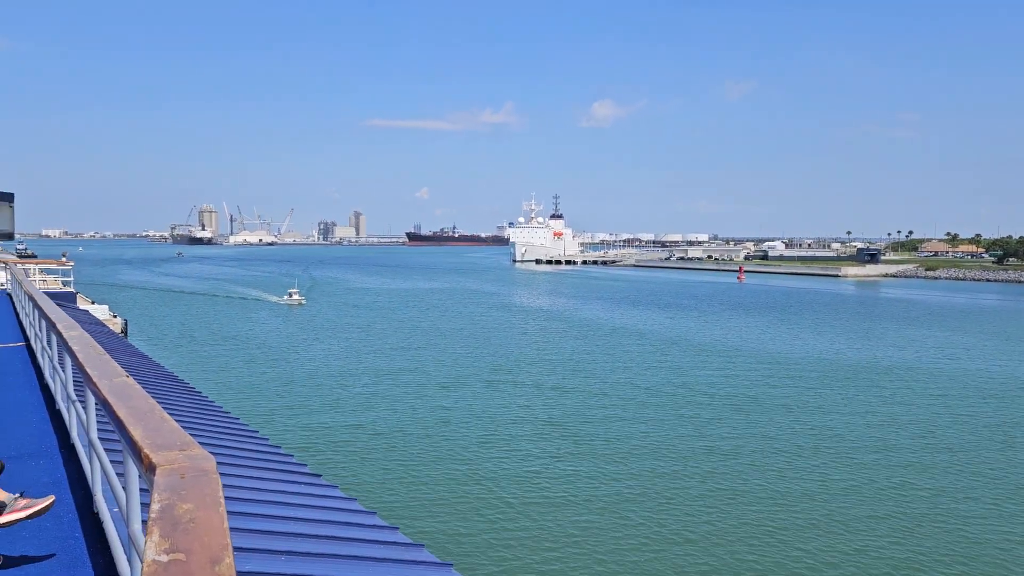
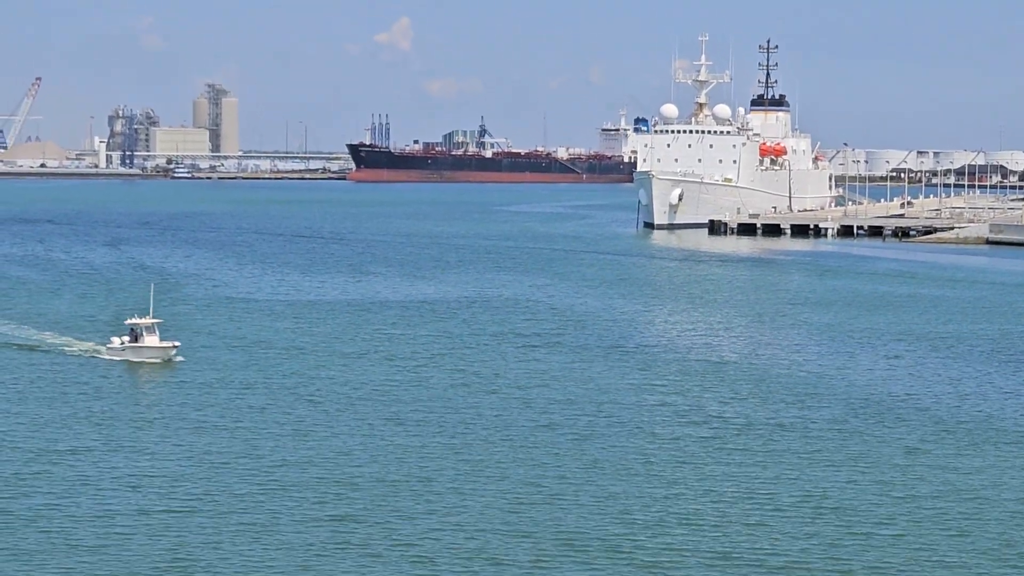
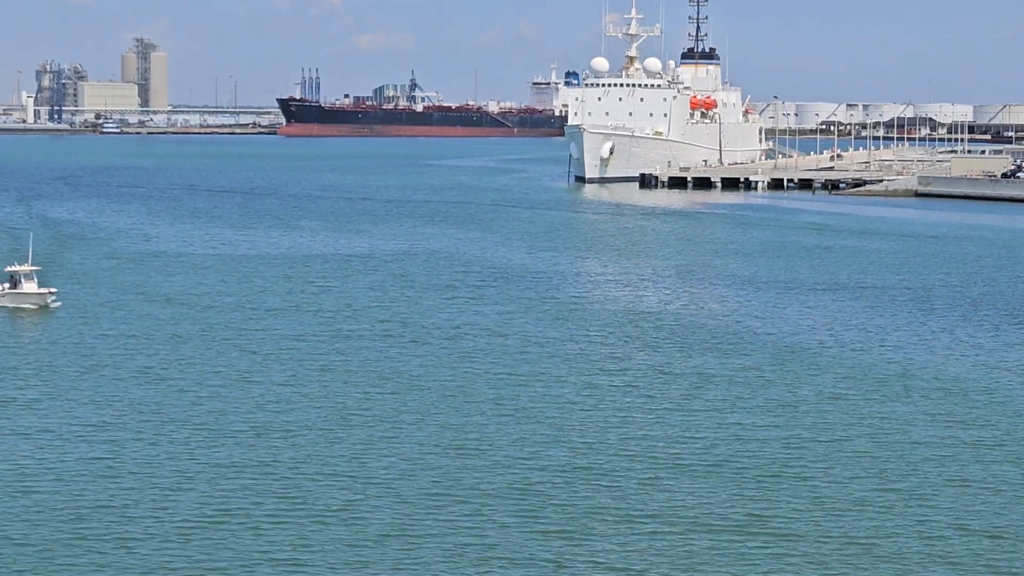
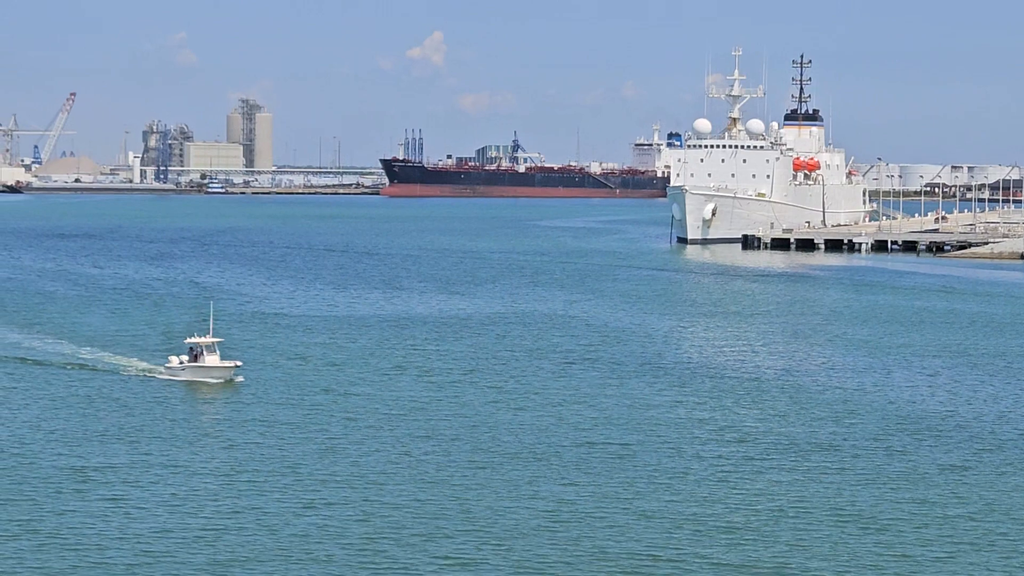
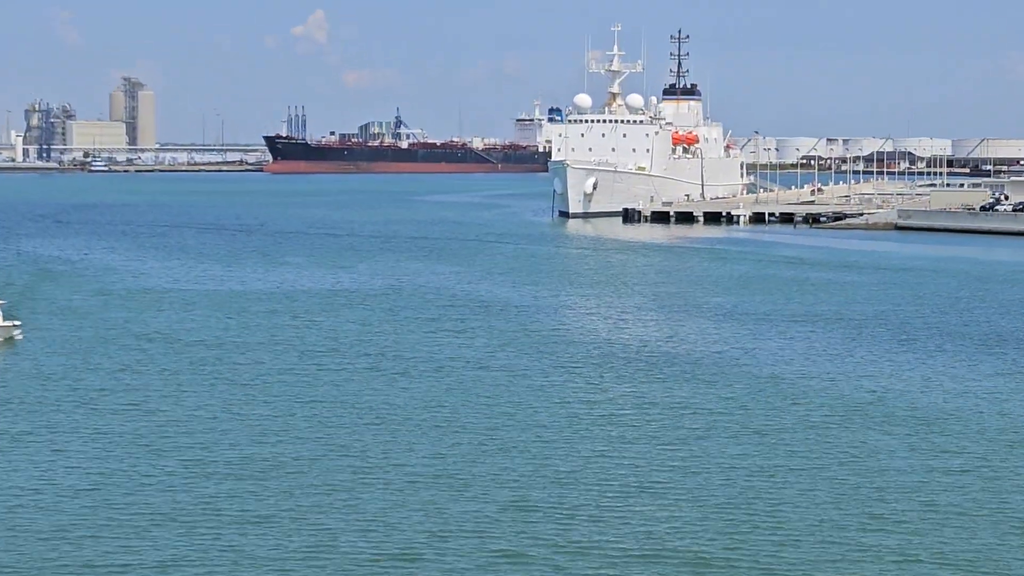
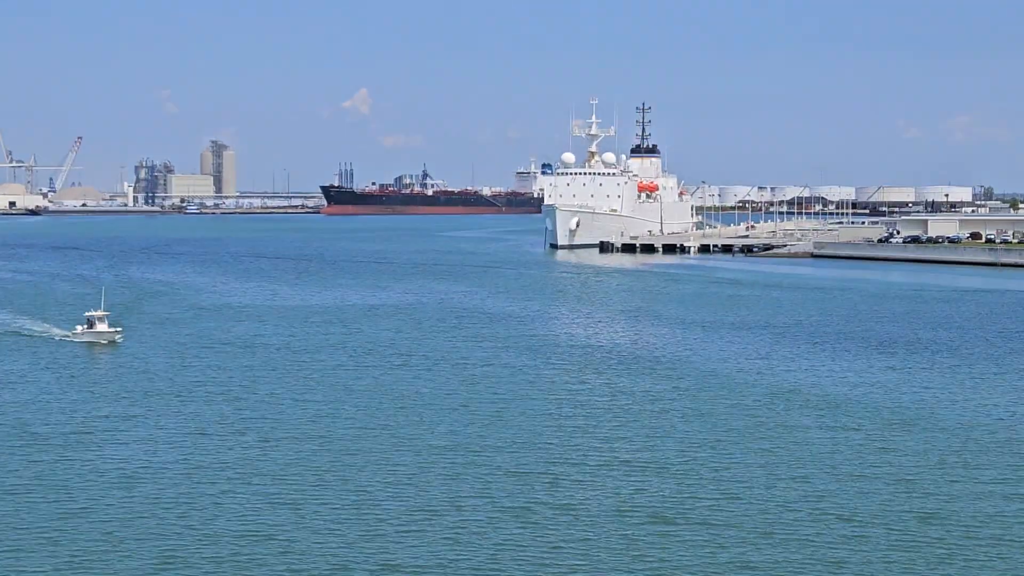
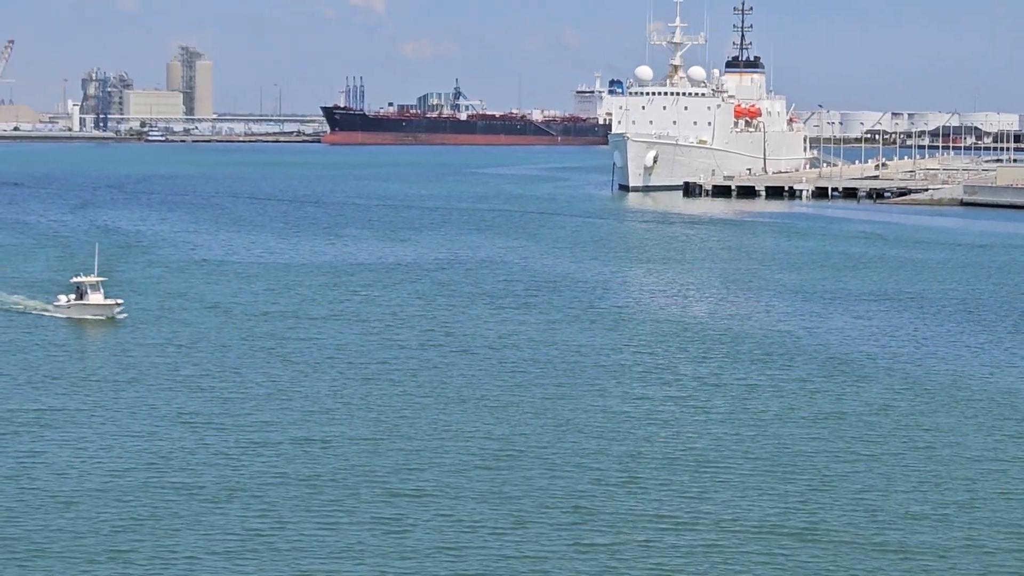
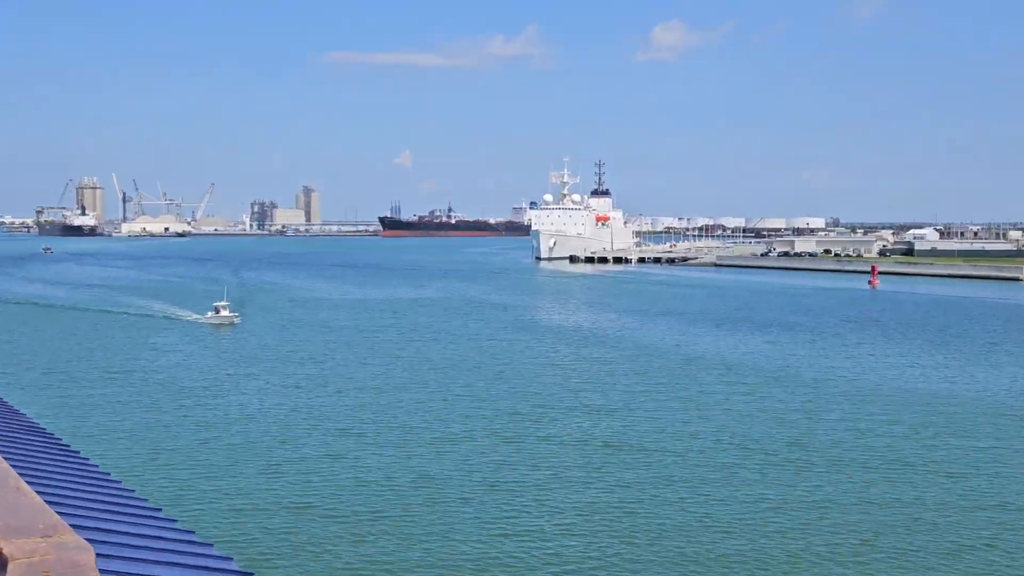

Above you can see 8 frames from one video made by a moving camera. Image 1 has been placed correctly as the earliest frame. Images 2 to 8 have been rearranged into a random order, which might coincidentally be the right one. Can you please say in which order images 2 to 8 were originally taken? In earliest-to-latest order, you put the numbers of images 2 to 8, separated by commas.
8, 6, 5, 3, 7, 2, 4
